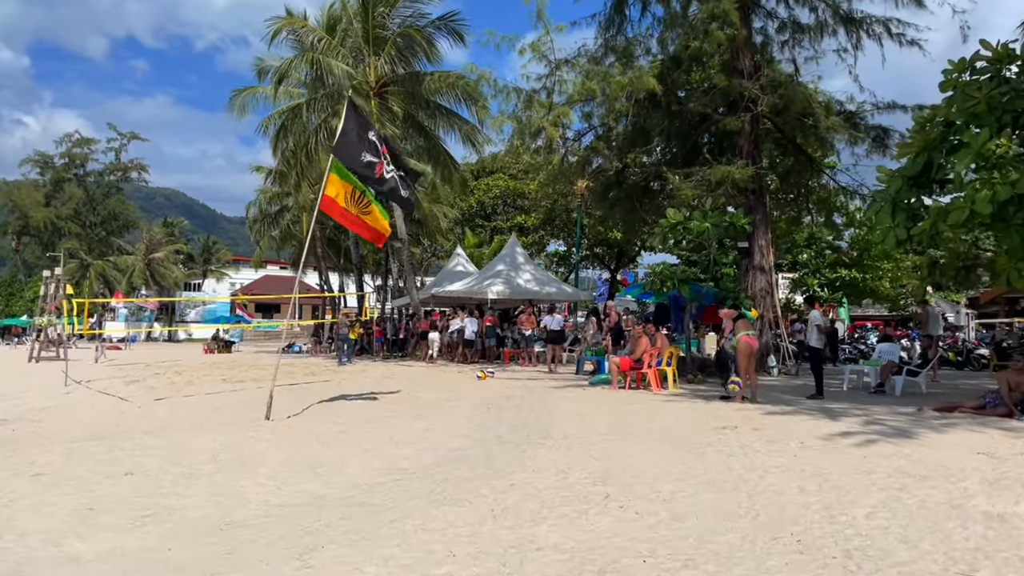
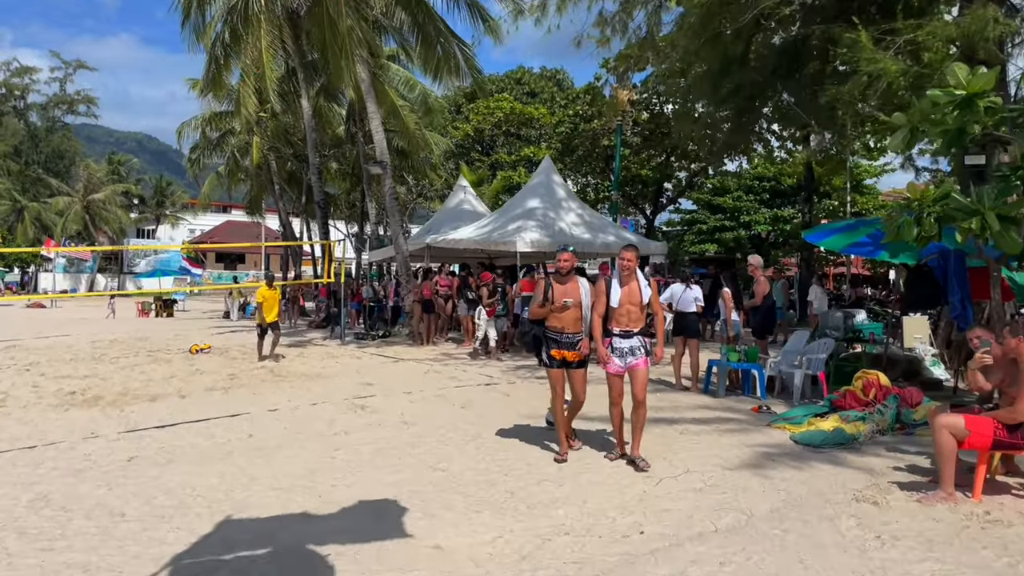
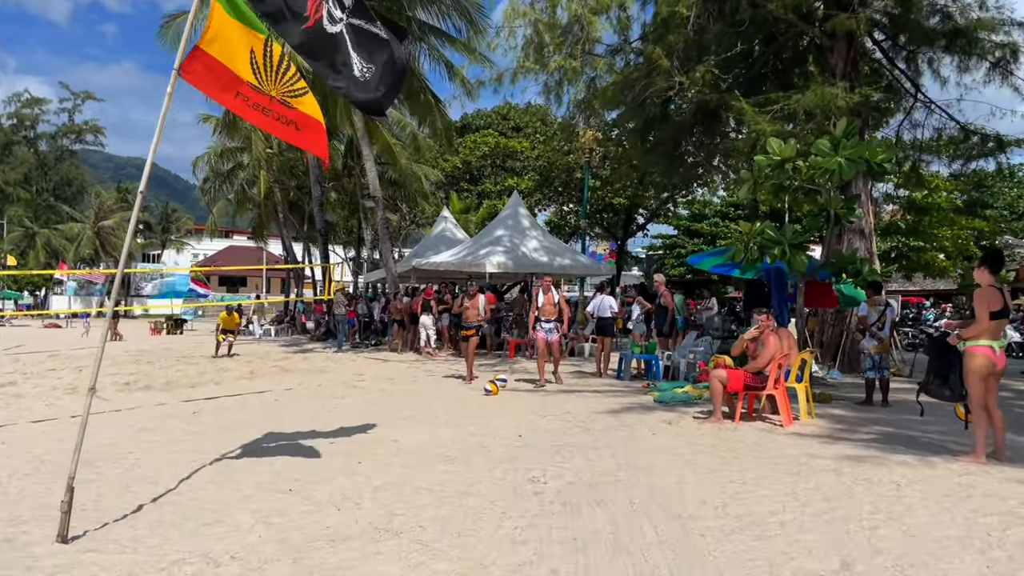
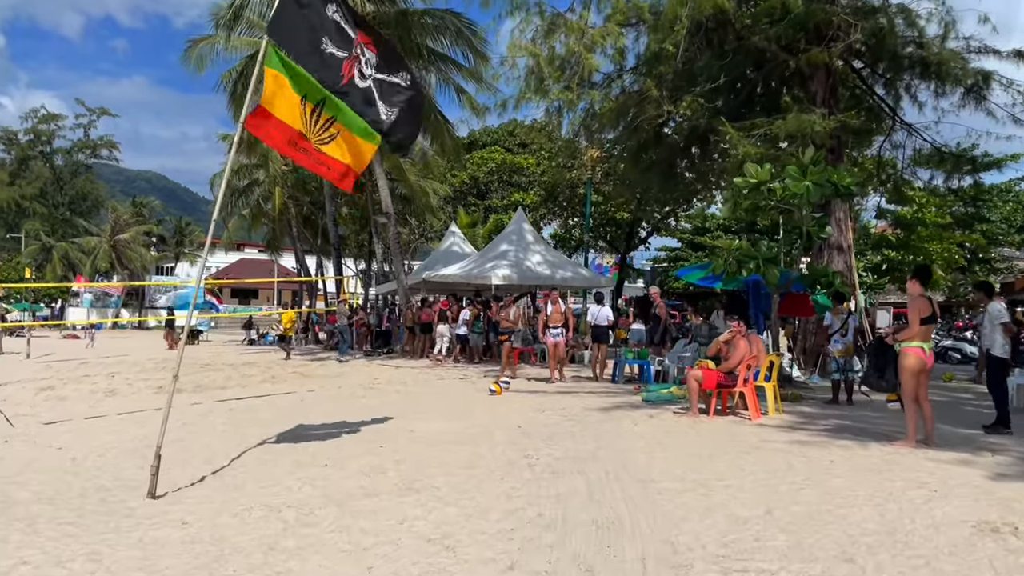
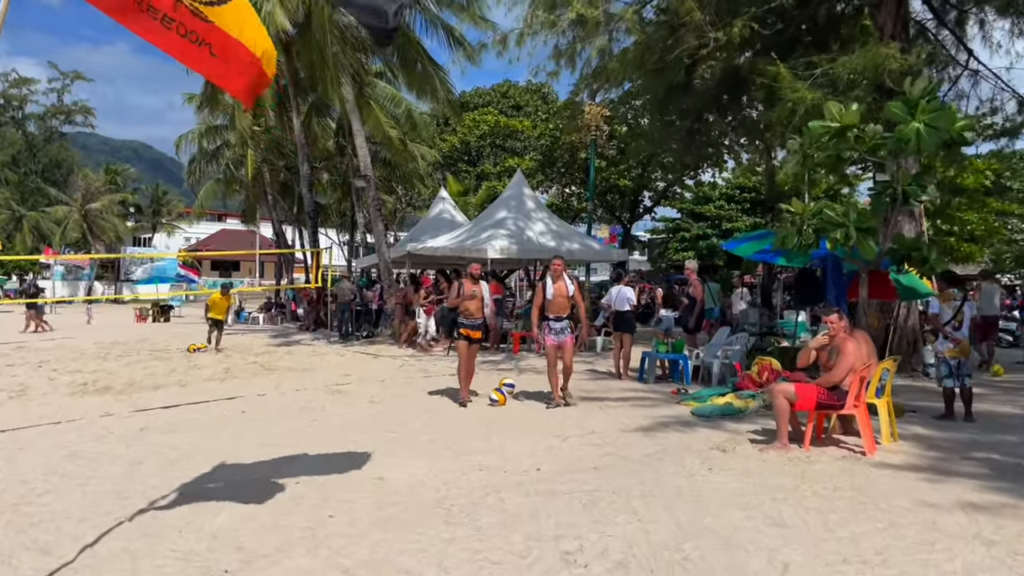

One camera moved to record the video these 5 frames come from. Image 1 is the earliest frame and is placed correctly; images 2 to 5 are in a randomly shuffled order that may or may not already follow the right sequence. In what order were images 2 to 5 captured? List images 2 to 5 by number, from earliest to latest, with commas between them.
4, 3, 5, 2
